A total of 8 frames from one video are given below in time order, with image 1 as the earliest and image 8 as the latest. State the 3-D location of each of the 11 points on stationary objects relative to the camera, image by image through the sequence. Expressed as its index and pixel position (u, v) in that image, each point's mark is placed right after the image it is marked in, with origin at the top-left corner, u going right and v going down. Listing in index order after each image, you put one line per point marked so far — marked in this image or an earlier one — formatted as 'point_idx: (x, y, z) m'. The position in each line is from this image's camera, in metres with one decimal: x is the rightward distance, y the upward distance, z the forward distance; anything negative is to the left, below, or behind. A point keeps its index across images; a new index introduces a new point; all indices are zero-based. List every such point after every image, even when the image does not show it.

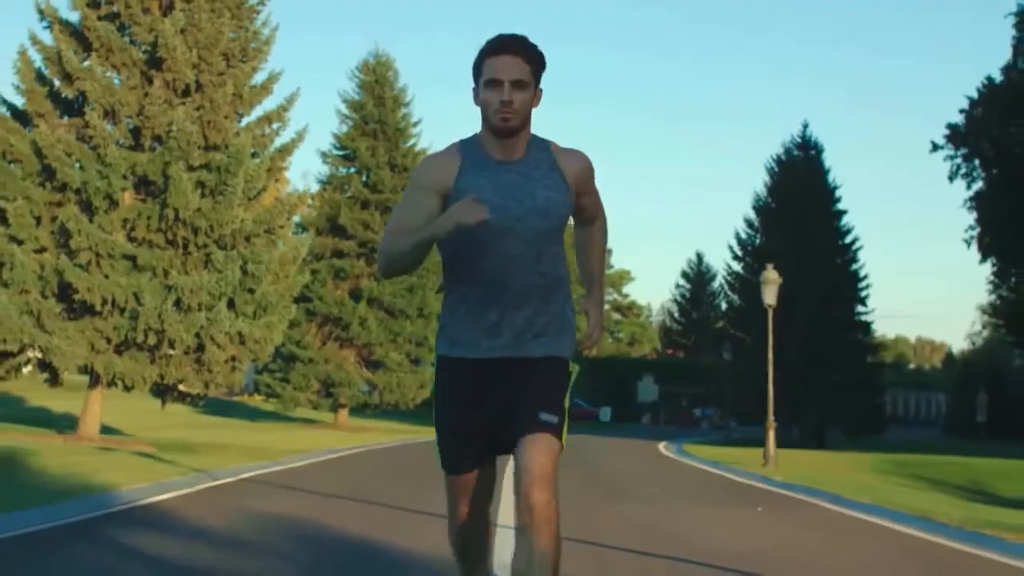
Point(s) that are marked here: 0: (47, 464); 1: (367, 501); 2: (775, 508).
0: (-6.5, -2.5, +19.3) m
1: (-1.5, -2.3, +15.2) m
2: (+3.3, -2.7, +17.2) m
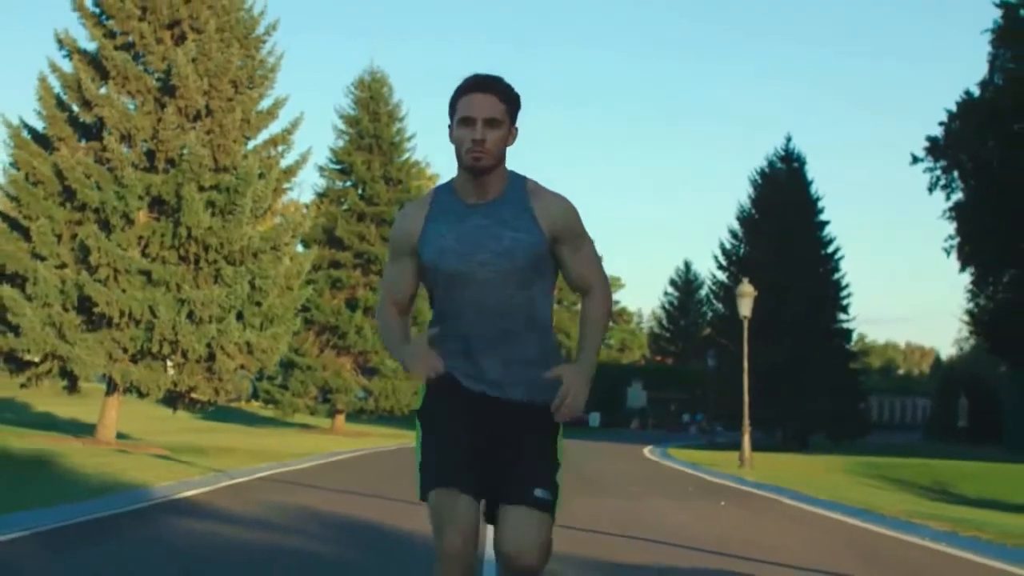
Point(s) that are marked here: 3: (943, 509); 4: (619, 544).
0: (-6.7, -2.7, +21.1) m
1: (-1.6, -2.6, +17.1) m
2: (+3.2, -2.9, +19.0) m
3: (+5.7, -2.9, +18.5) m
4: (+1.1, -2.5, +13.7) m
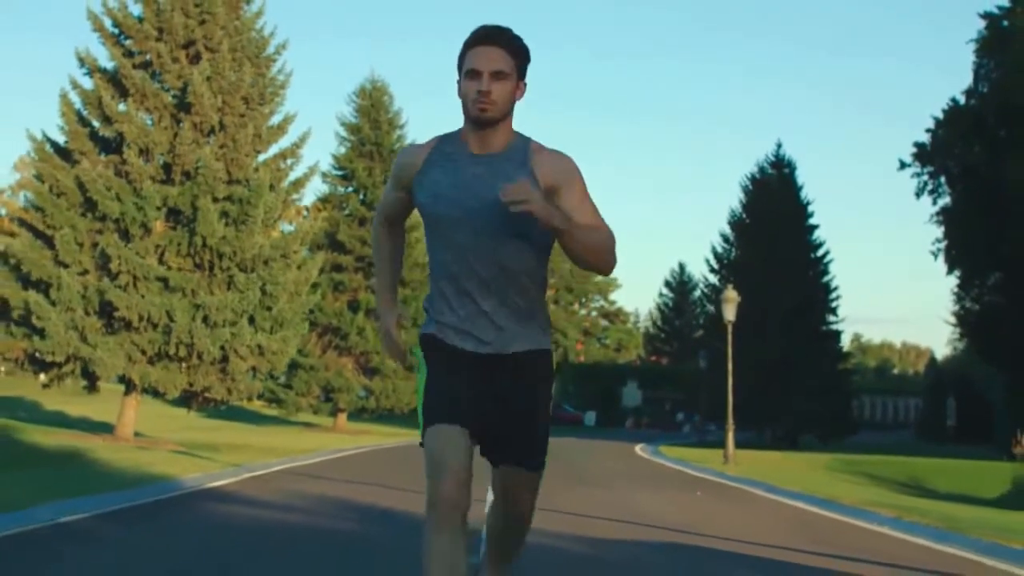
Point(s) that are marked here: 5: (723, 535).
0: (-6.7, -2.9, +22.8) m
1: (-1.7, -2.7, +18.8) m
2: (+3.1, -3.1, +20.8) m
3: (+5.7, -3.1, +20.2) m
4: (+1.1, -2.6, +15.5) m
5: (+2.3, -2.6, +14.8) m
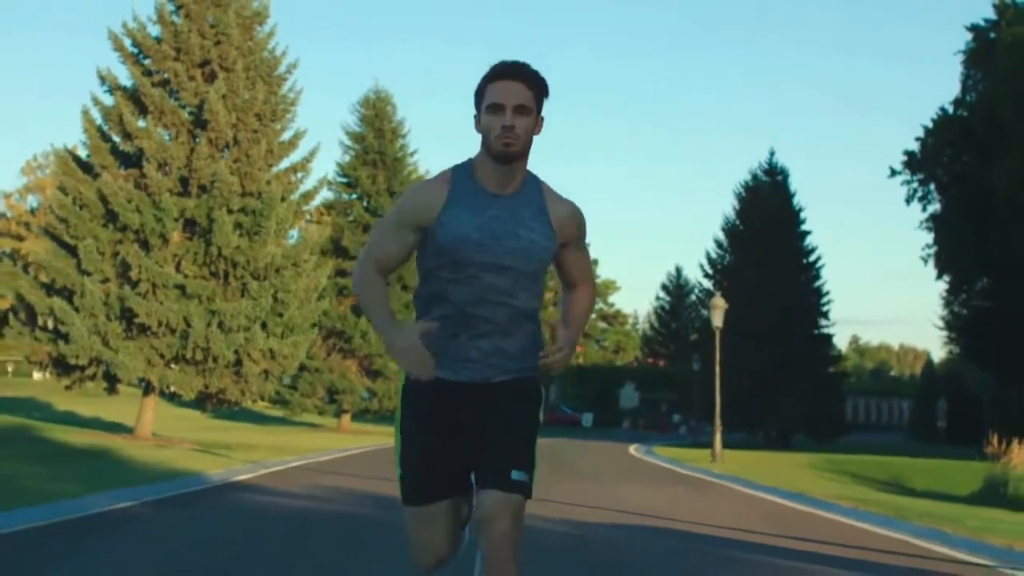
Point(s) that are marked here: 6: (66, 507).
0: (-6.8, -3.0, +24.5) m
1: (-1.7, -2.9, +20.5) m
2: (+3.1, -3.3, +22.5) m
3: (+5.6, -3.3, +21.9) m
4: (+1.0, -2.8, +17.2) m
5: (+2.2, -2.8, +16.5) m
6: (-5.1, -2.5, +16.1) m
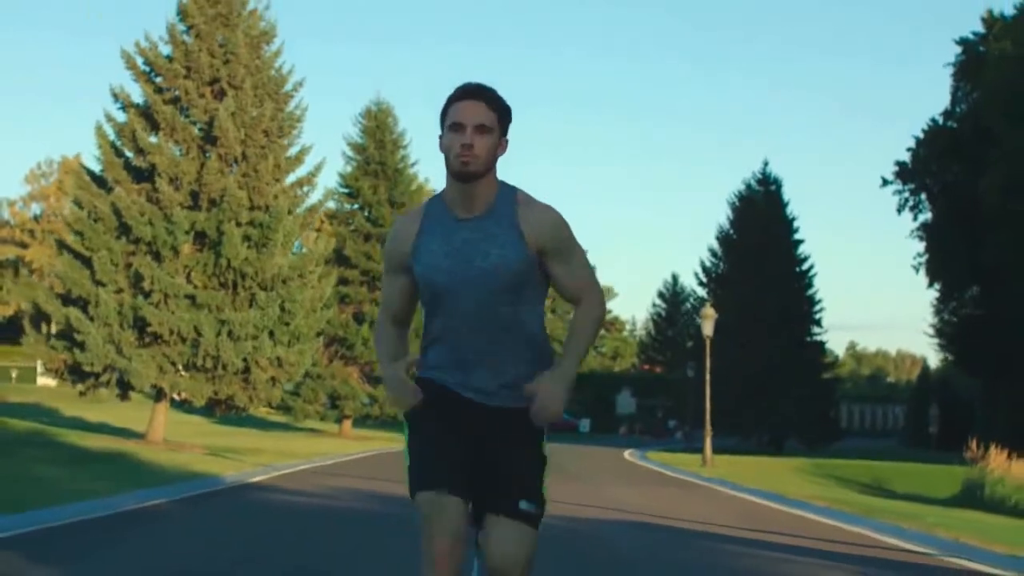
0: (-6.8, -3.2, +25.8) m
1: (-1.8, -3.1, +21.8) m
2: (+3.0, -3.5, +23.7) m
3: (+5.6, -3.5, +23.2) m
4: (+1.0, -3.0, +18.4) m
5: (+2.2, -2.9, +17.8) m
6: (-5.1, -2.7, +17.3) m
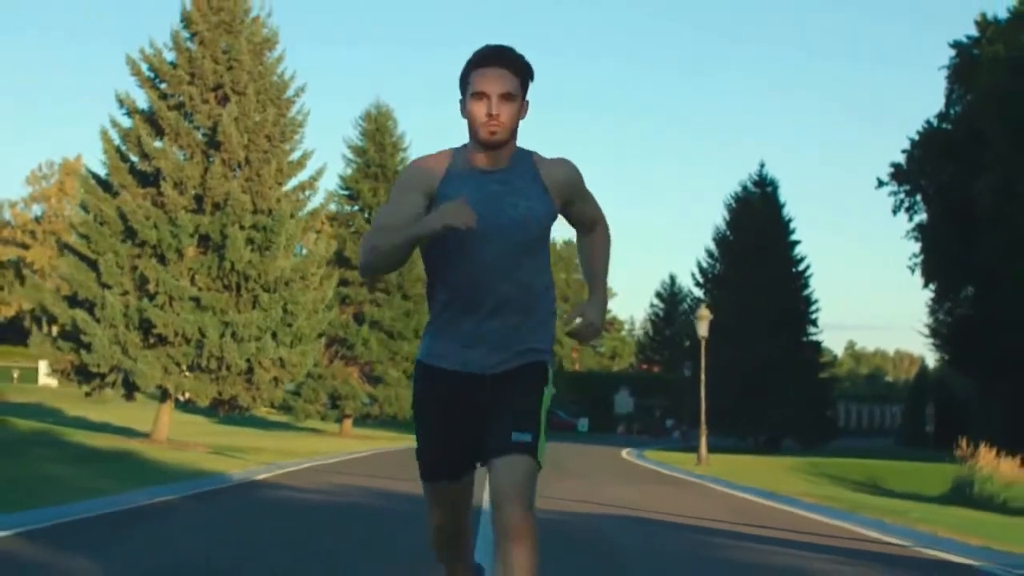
0: (-6.8, -3.3, +26.4) m
1: (-1.8, -3.1, +22.4) m
2: (+3.0, -3.5, +24.4) m
3: (+5.6, -3.5, +23.8) m
4: (+1.0, -3.0, +19.1) m
5: (+2.2, -3.0, +18.4) m
6: (-5.2, -2.8, +18.0) m
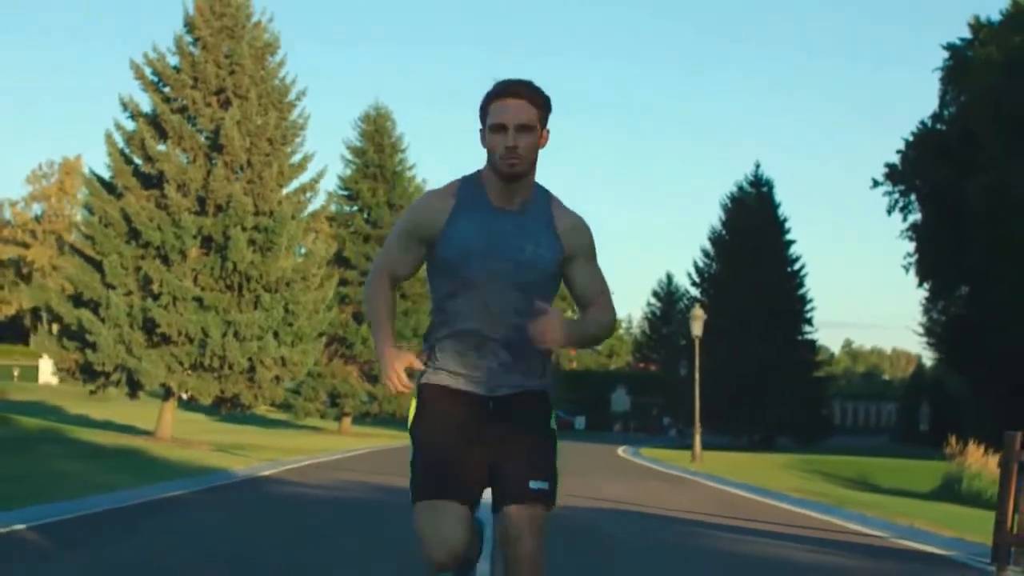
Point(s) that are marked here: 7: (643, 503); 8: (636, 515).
0: (-6.9, -3.3, +27.0) m
1: (-1.8, -3.1, +23.0) m
2: (+2.9, -3.5, +25.0) m
3: (+5.5, -3.6, +24.5) m
4: (+0.9, -3.1, +19.7) m
5: (+2.1, -3.0, +19.0) m
6: (-5.2, -2.8, +18.6) m
7: (+1.8, -3.0, +19.4) m
8: (+1.5, -2.8, +17.2) m
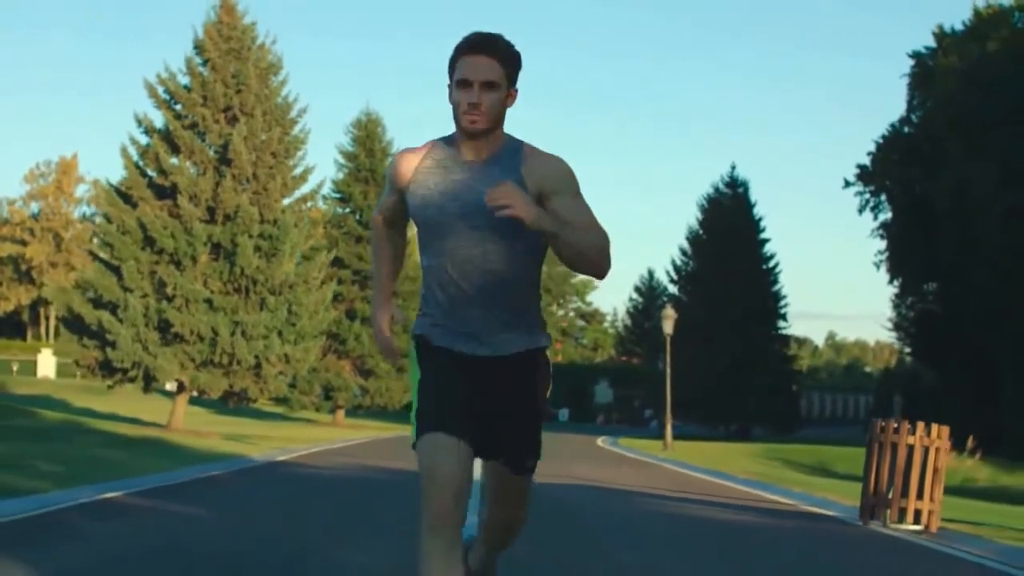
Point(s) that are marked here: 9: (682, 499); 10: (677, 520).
0: (-7.2, -3.4, +30.0) m
1: (-2.1, -3.3, +26.1) m
2: (+2.6, -3.7, +28.1) m
3: (+5.2, -3.7, +27.6) m
4: (+0.7, -3.2, +22.8) m
5: (+1.9, -3.2, +22.1) m
6: (-5.4, -3.0, +21.6) m
7: (+1.6, -3.2, +22.5) m
8: (+1.3, -3.0, +20.2) m
9: (+2.2, -3.0, +19.3) m
10: (+1.8, -2.8, +16.7) m
